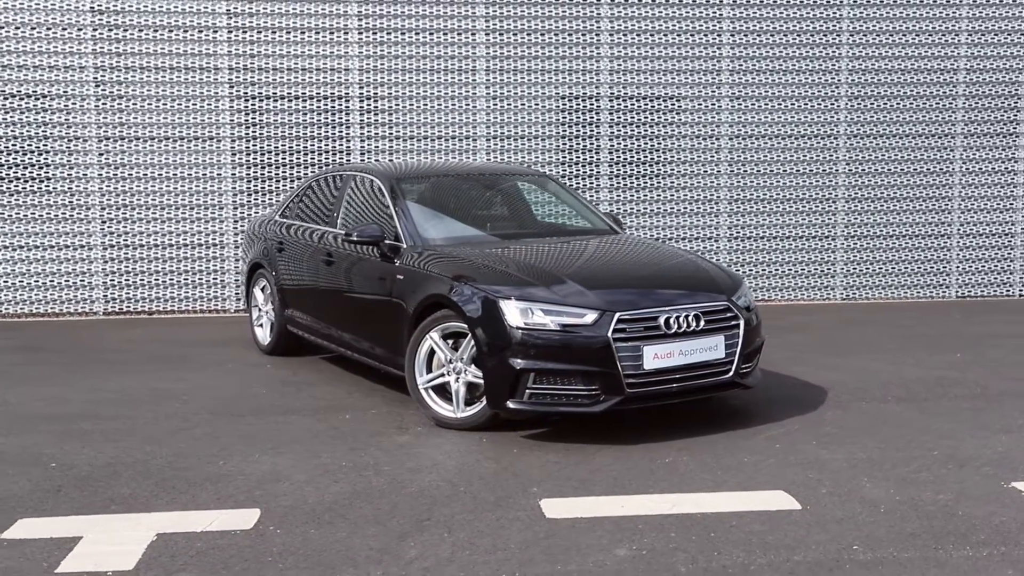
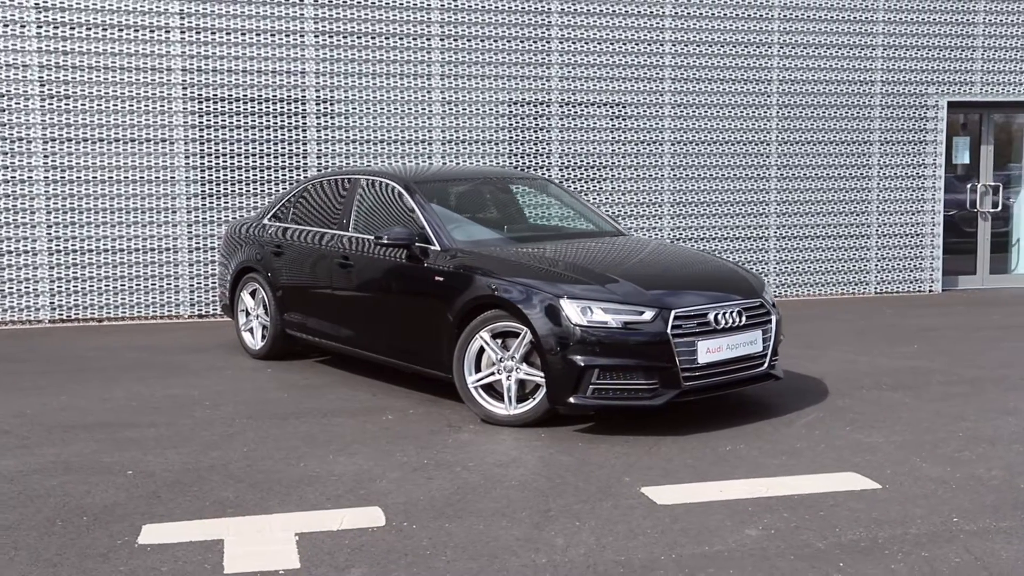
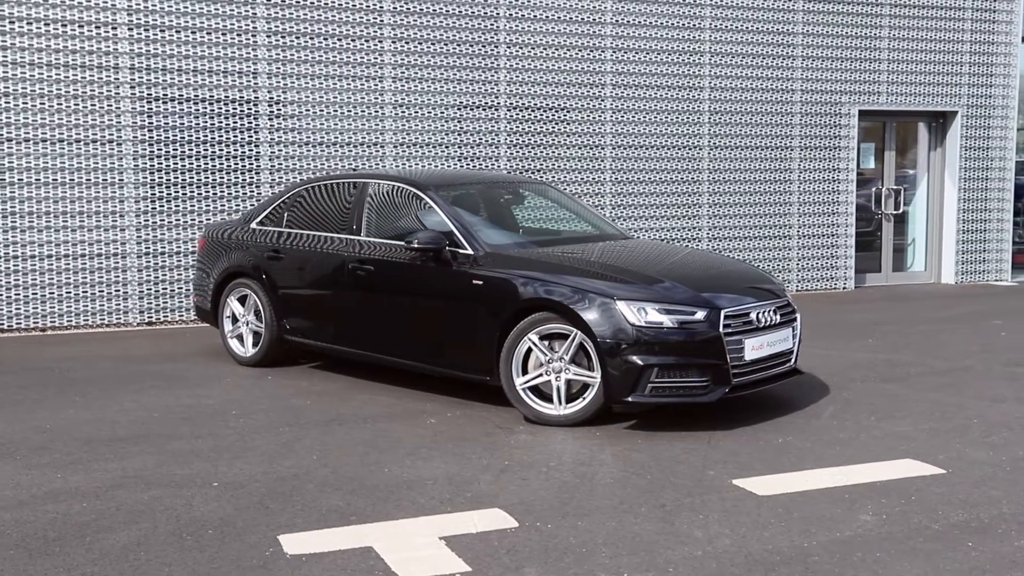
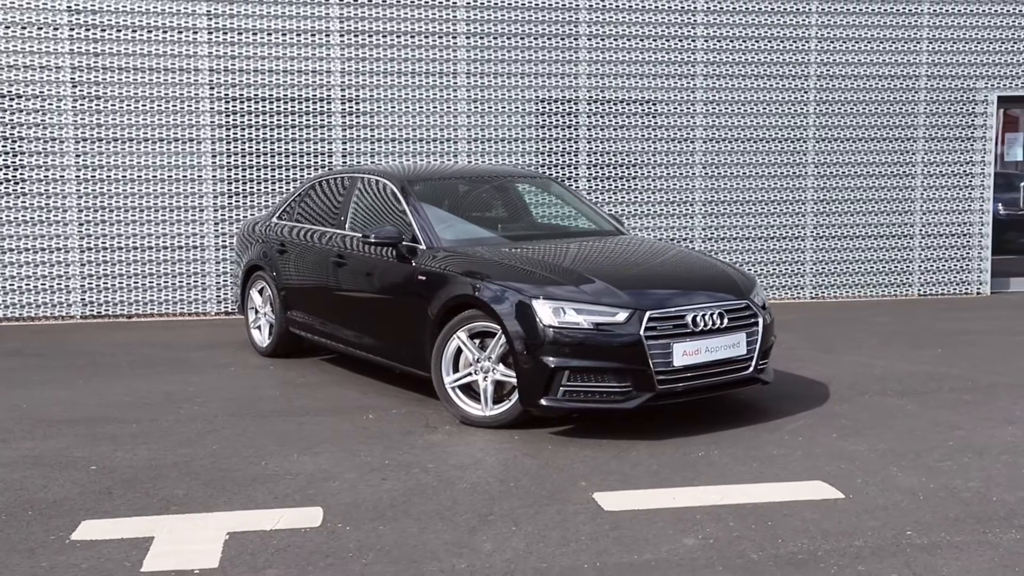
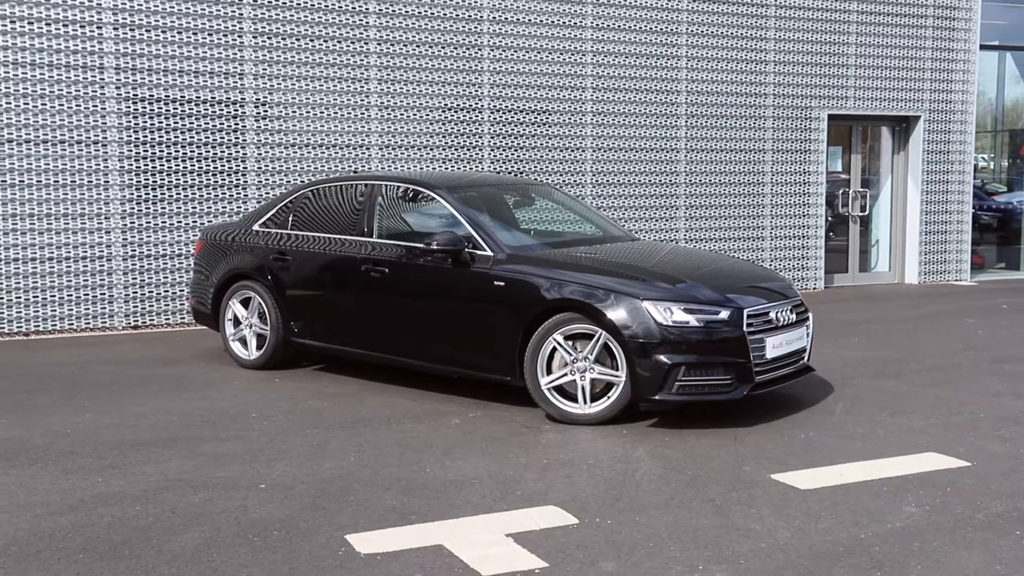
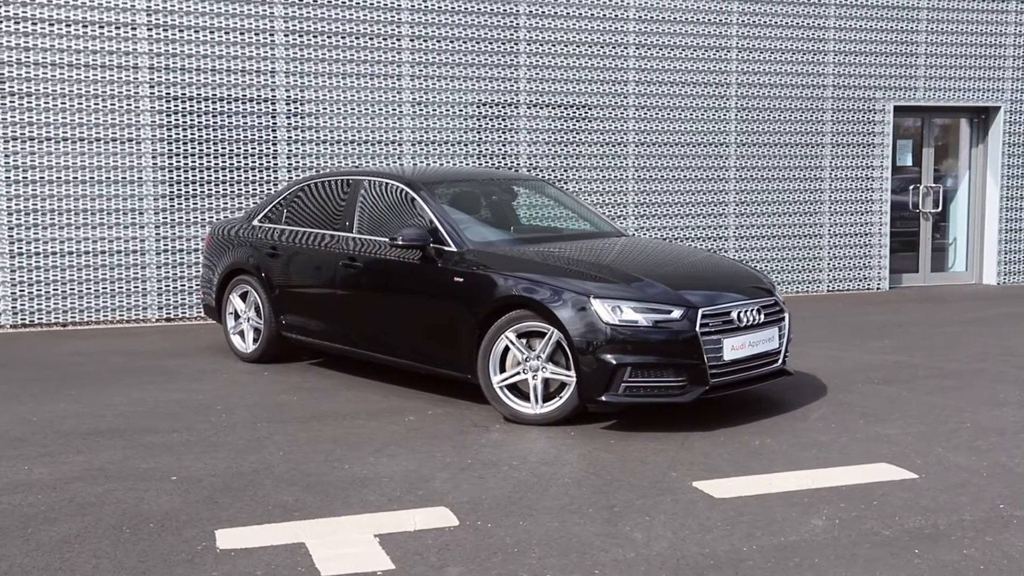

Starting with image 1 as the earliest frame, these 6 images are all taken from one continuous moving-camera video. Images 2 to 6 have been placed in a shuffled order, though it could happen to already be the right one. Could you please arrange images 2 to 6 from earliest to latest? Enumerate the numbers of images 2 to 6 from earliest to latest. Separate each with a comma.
4, 2, 6, 3, 5
